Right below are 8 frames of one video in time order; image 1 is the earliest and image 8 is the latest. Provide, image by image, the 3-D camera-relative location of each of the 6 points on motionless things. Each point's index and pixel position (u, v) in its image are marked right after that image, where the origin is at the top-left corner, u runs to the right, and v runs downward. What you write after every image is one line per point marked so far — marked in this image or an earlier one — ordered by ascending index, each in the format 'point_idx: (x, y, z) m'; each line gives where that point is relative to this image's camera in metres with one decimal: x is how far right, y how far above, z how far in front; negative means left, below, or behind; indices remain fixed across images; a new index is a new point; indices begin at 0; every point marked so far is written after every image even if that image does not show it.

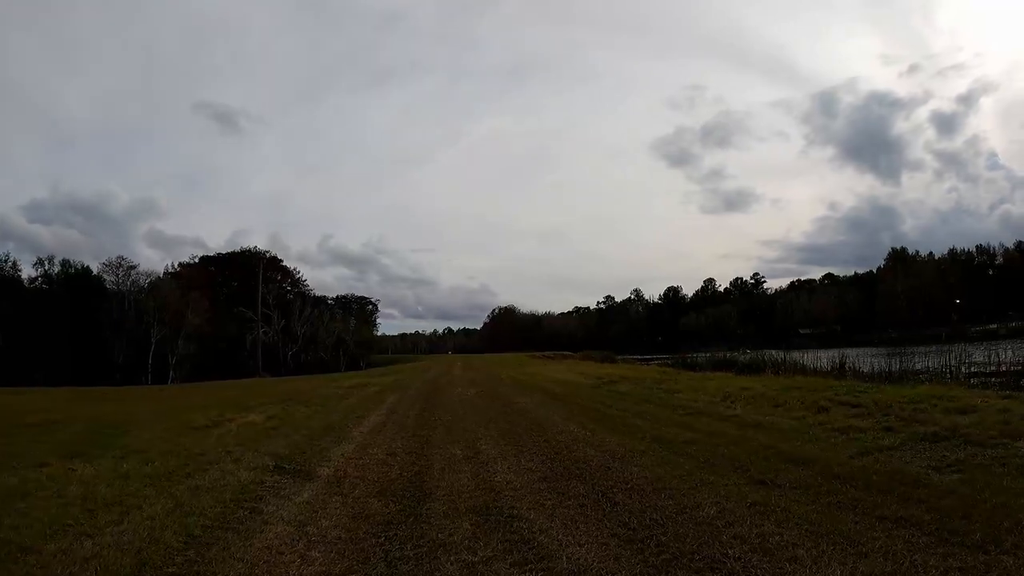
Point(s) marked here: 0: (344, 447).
0: (-3.6, -3.4, +13.4) m
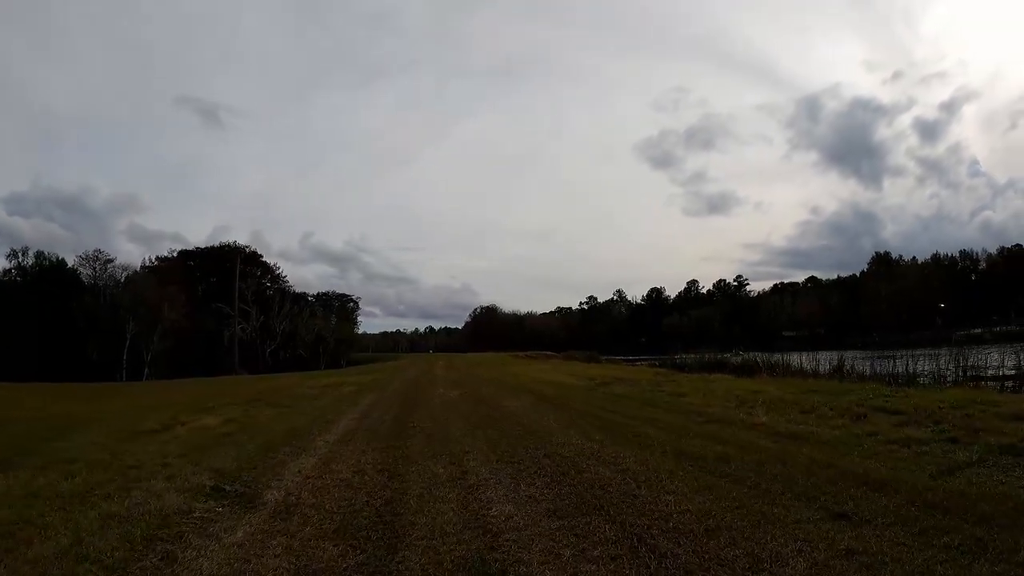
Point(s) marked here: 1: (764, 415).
0: (-3.7, -3.1, +11.1) m
1: (+5.8, -2.9, +14.5) m
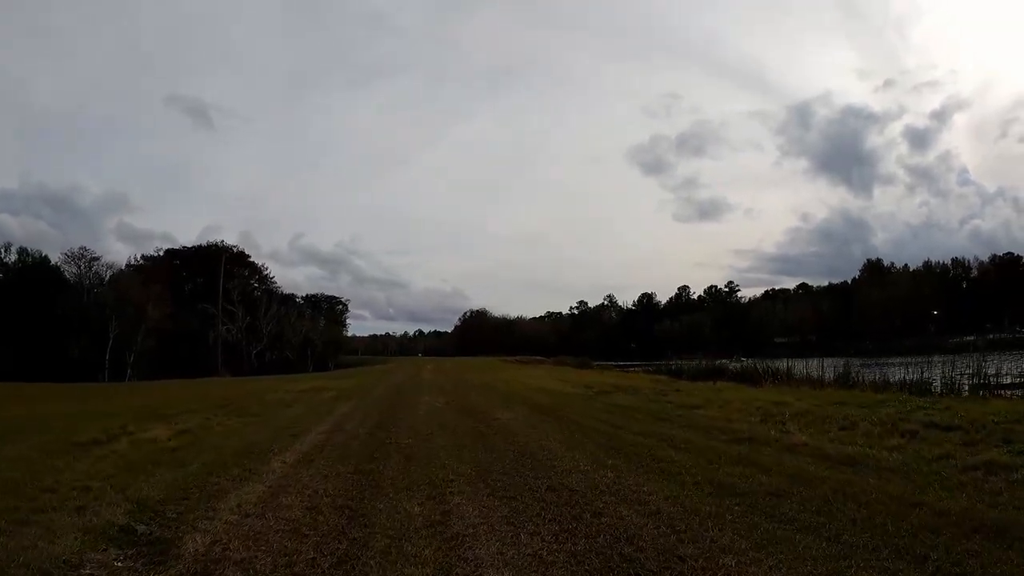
0: (-3.8, -2.9, +8.9) m
1: (+5.7, -2.8, +12.5) m
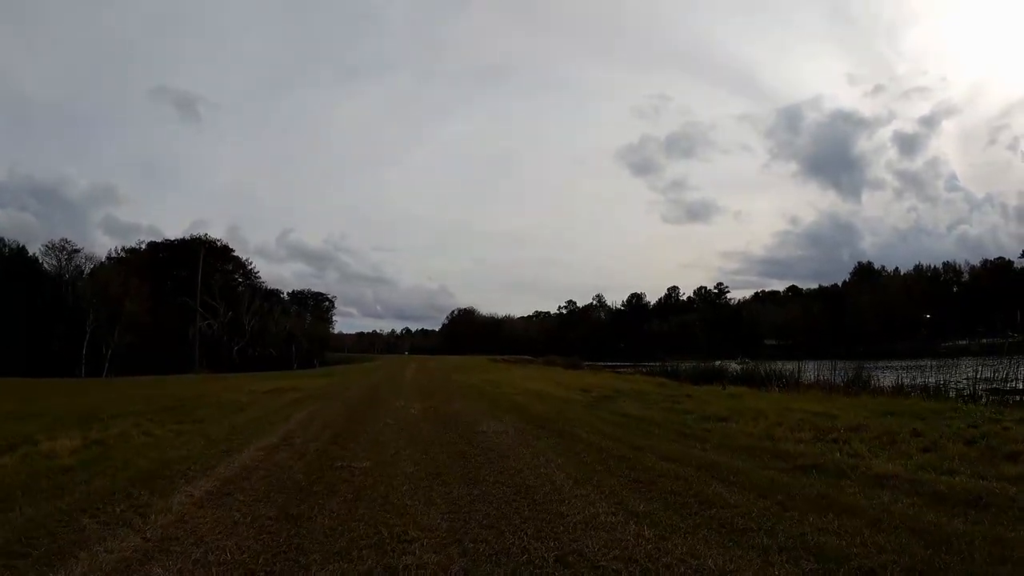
0: (-3.8, -2.5, +6.0) m
1: (+5.5, -2.6, +9.7) m
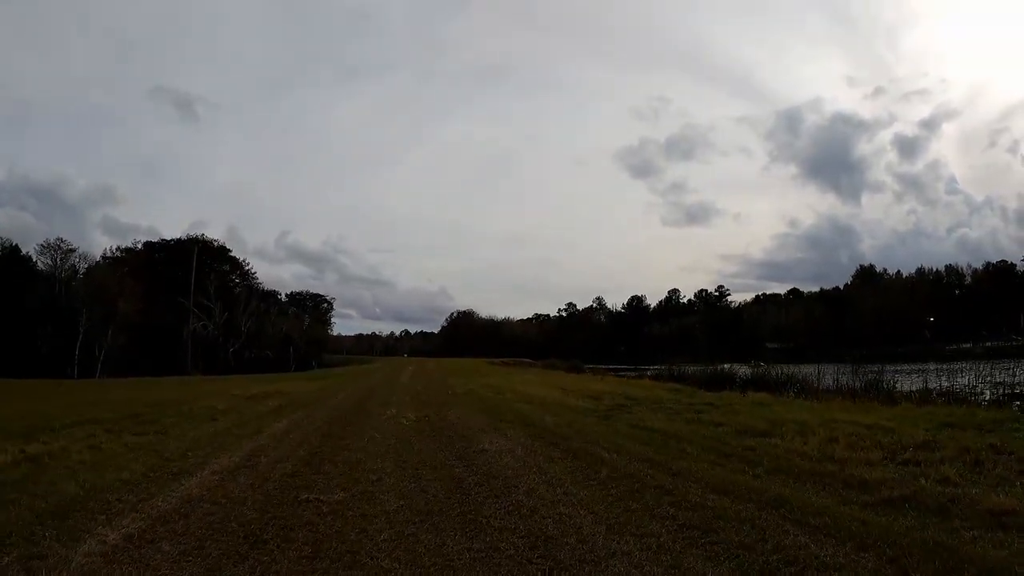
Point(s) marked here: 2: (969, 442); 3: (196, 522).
0: (-3.7, -2.3, +4.0) m
1: (+5.7, -2.4, +7.7) m
2: (+8.1, -2.7, +11.1) m
3: (-3.4, -2.5, +6.8) m
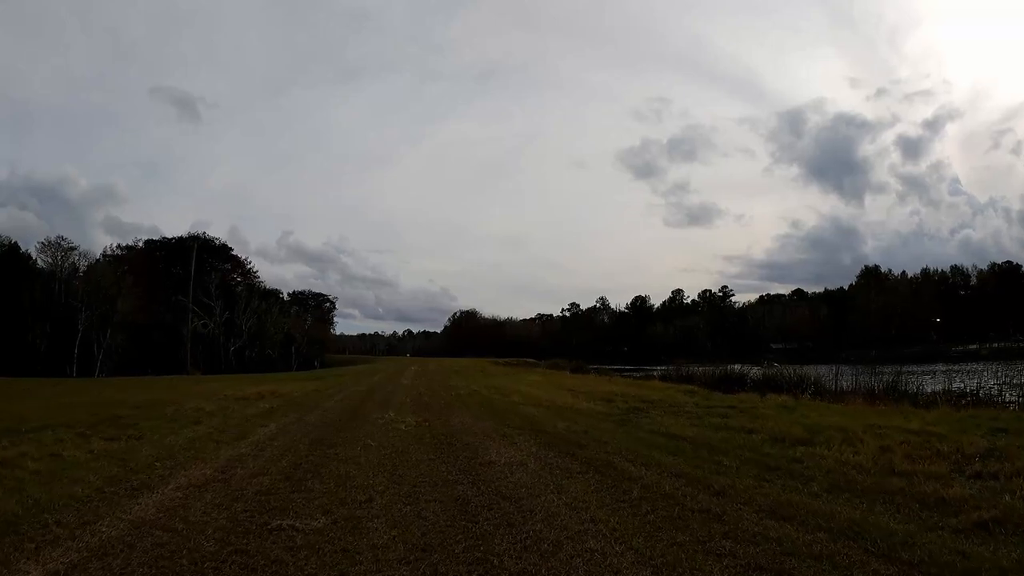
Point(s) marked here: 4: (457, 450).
0: (-3.5, -2.1, +2.7) m
1: (+5.8, -2.3, +6.4) m
2: (+8.3, -2.5, +9.7) m
3: (-3.2, -2.3, +5.5) m
4: (-0.8, -2.5, +9.7) m
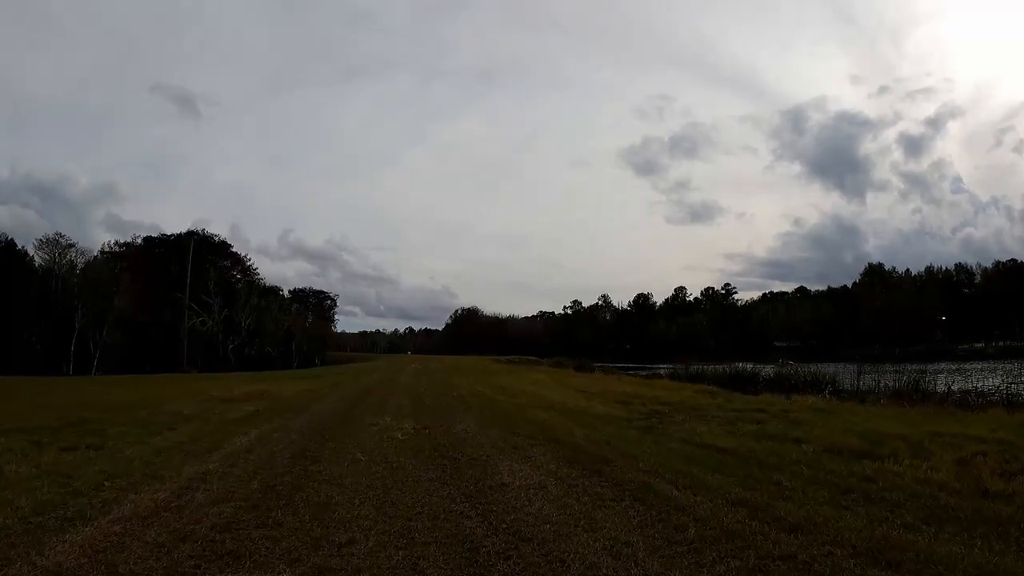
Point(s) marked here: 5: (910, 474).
0: (-3.4, -2.0, +1.2) m
1: (+6.0, -2.1, +4.9) m
2: (+8.5, -2.4, +8.2) m
3: (-3.0, -2.2, +4.0) m
4: (-0.6, -2.3, +8.2) m
5: (+5.1, -2.4, +8.0) m
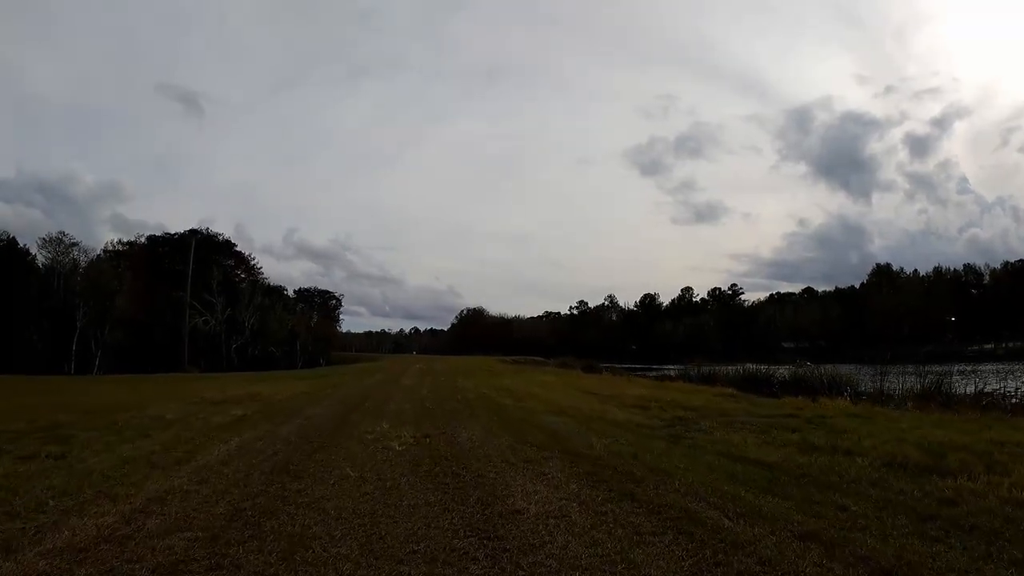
0: (-3.2, -1.8, -0.1) m
1: (+6.1, -2.0, +3.6) m
2: (+8.6, -2.2, +6.8) m
3: (-2.9, -2.0, +2.7) m
4: (-0.5, -2.2, +6.9) m
5: (+5.2, -2.3, +6.7) m
